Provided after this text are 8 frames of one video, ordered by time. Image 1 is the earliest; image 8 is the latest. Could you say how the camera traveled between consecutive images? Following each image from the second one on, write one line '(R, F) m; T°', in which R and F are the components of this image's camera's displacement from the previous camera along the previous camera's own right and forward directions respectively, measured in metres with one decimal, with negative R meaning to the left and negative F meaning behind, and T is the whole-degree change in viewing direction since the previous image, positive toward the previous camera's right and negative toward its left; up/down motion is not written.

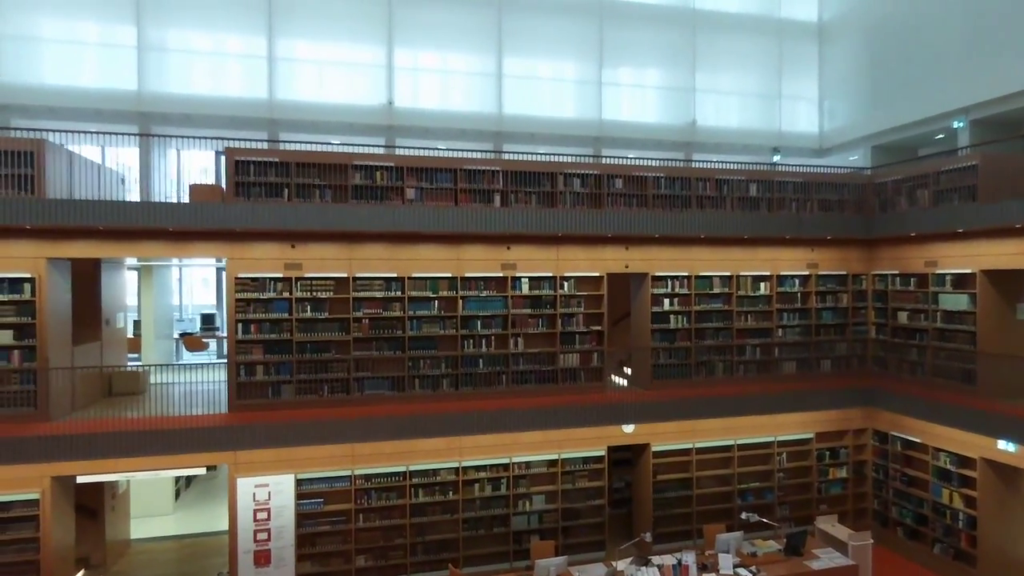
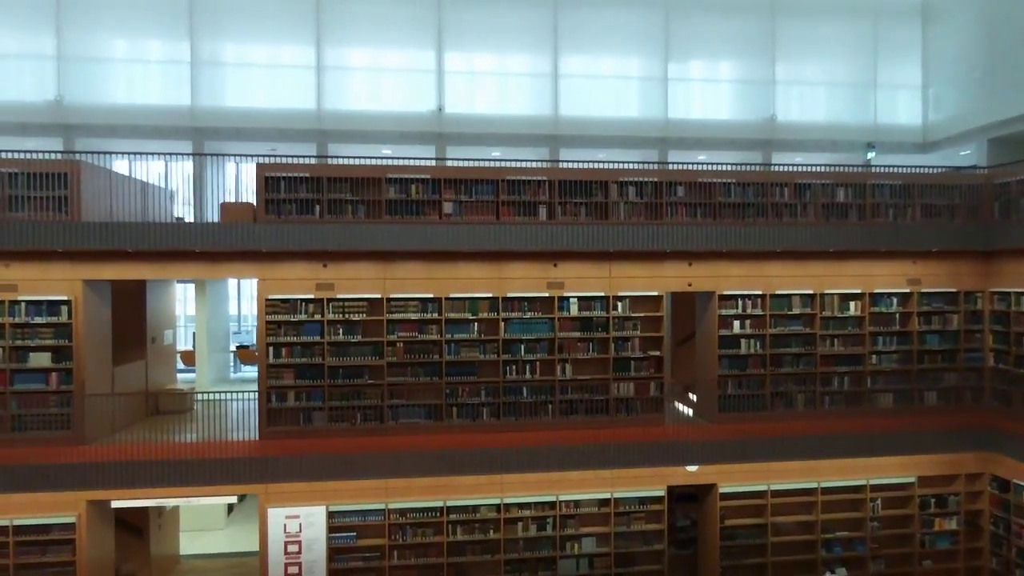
(+0.4, +0.8) m; -7°
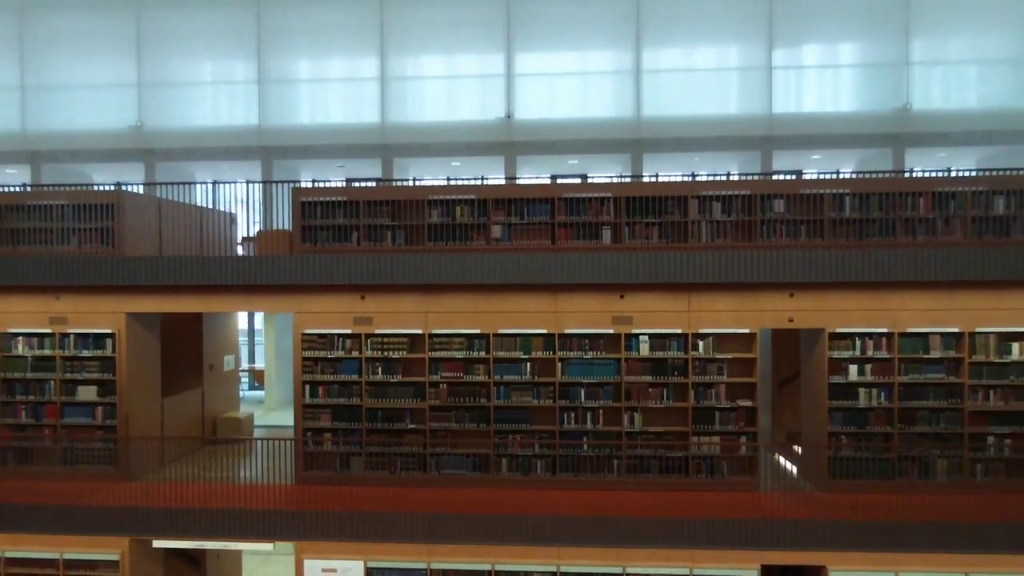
(+0.6, +1.1) m; -10°
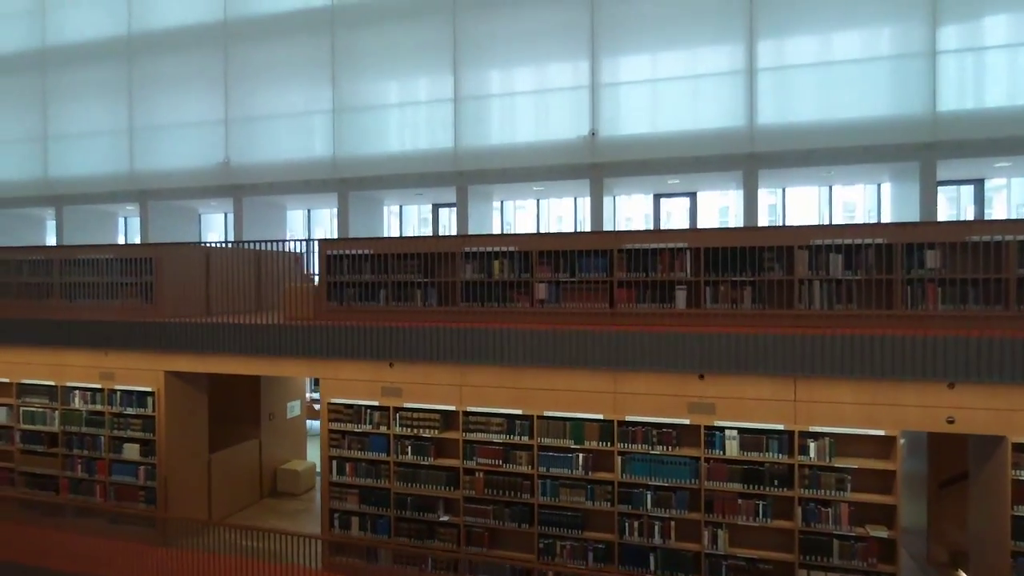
(+0.8, +1.4) m; -13°
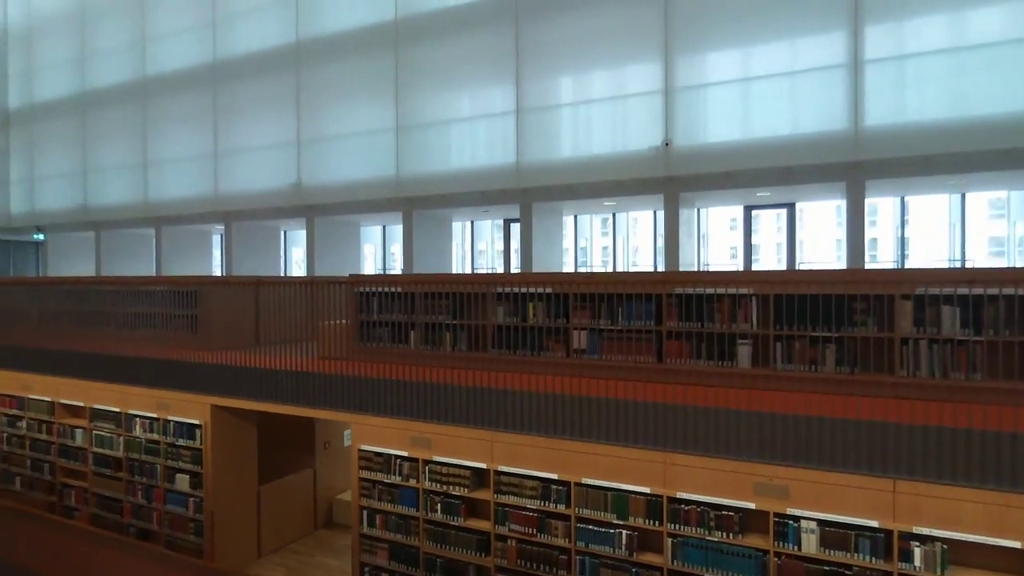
(+0.6, +0.7) m; -10°
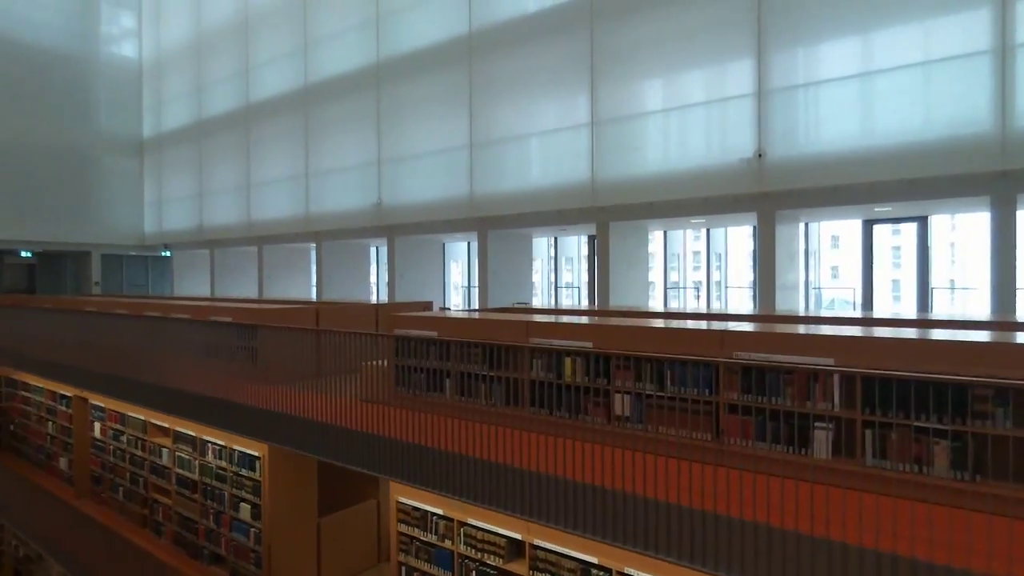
(+0.6, +0.7) m; -11°
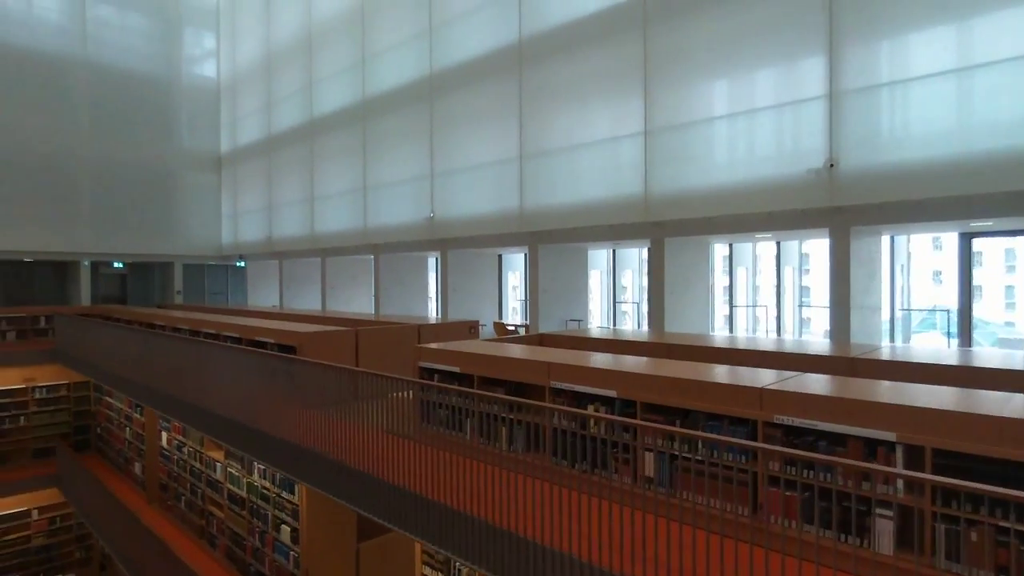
(+0.4, +0.4) m; -7°
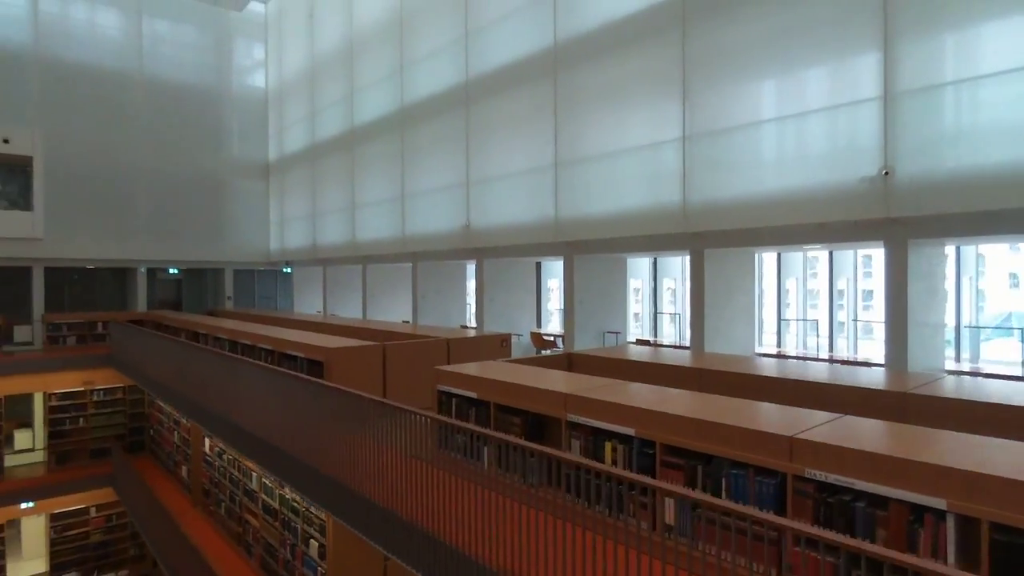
(+0.2, +0.2) m; -5°
